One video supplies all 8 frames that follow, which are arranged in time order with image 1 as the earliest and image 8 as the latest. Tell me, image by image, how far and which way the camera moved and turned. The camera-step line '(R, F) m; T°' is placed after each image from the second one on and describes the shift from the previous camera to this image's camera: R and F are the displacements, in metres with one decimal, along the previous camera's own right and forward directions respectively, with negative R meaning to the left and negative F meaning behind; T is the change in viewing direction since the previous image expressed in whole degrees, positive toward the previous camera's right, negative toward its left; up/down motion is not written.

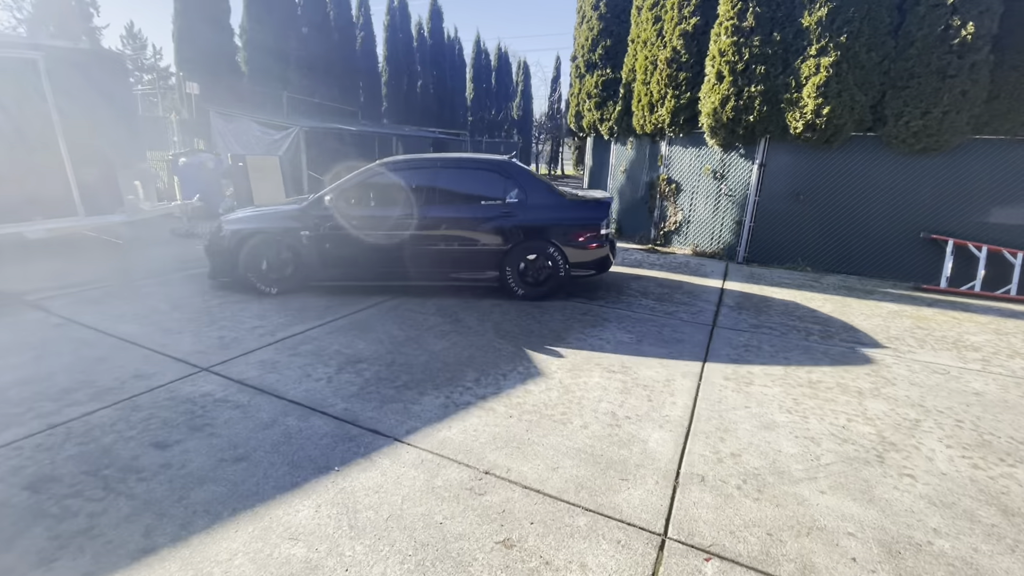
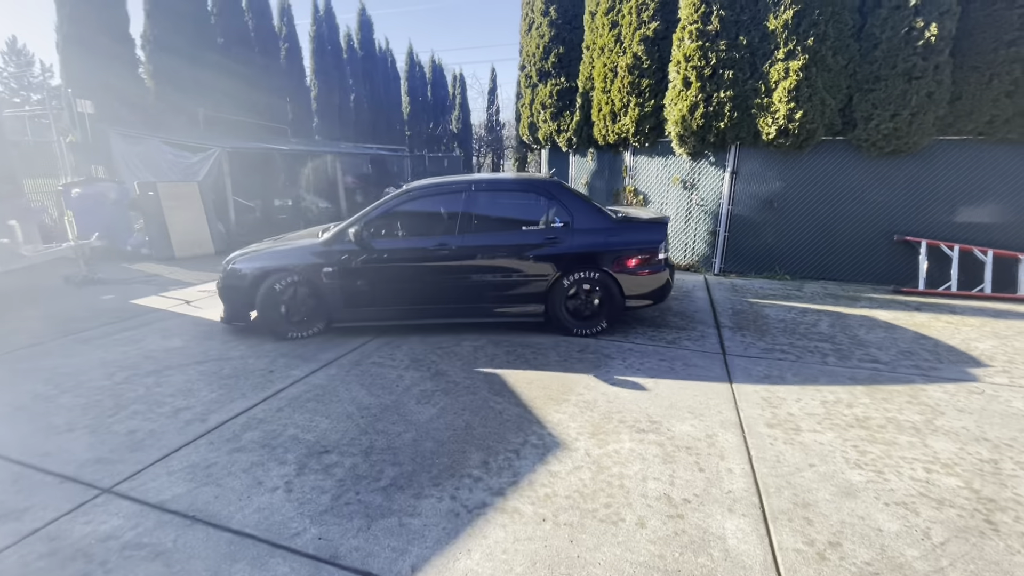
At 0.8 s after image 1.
(-0.4, +0.7) m; +7°
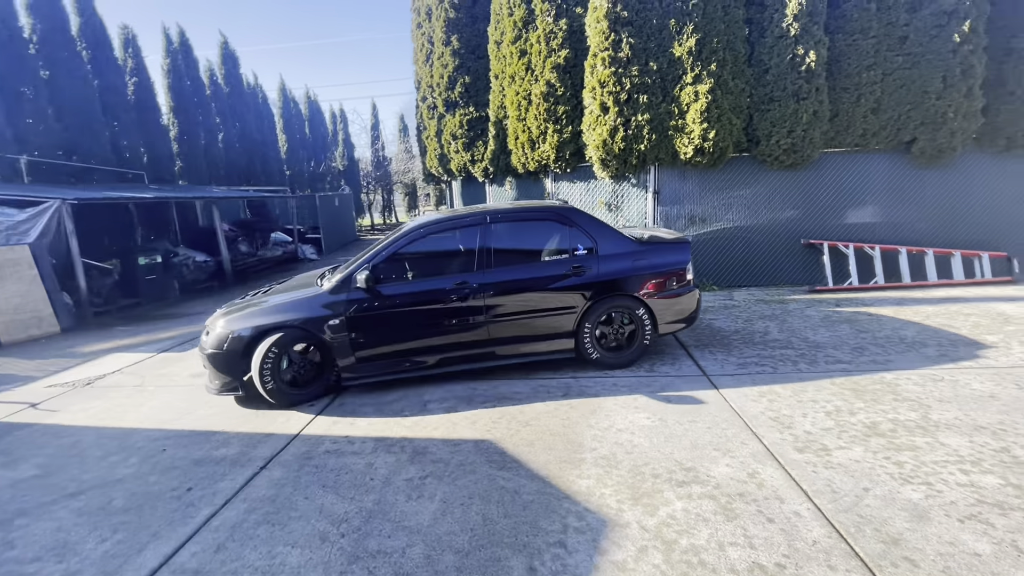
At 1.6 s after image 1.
(-0.6, +0.6) m; +13°
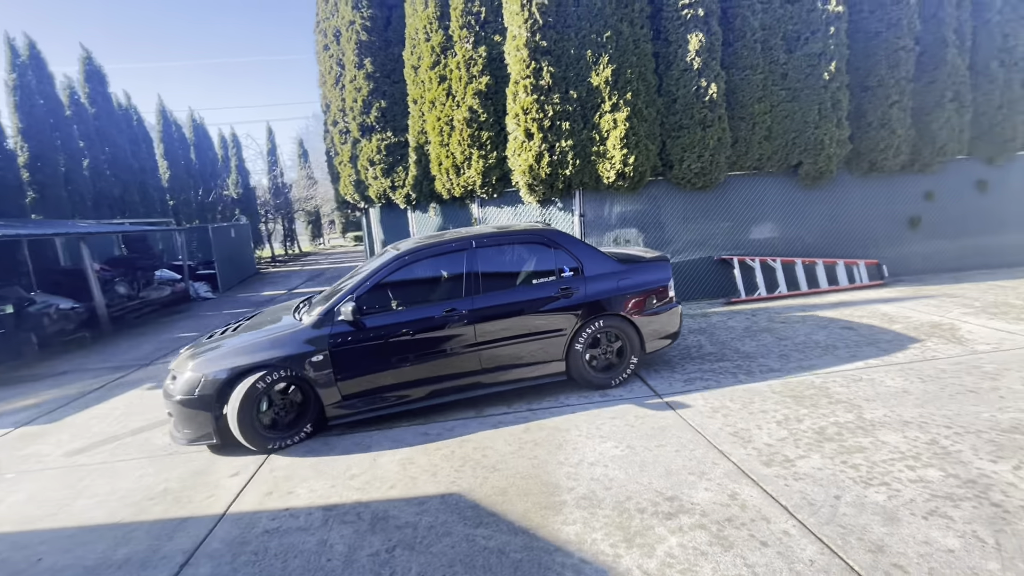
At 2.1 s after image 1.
(-0.3, +0.2) m; +11°
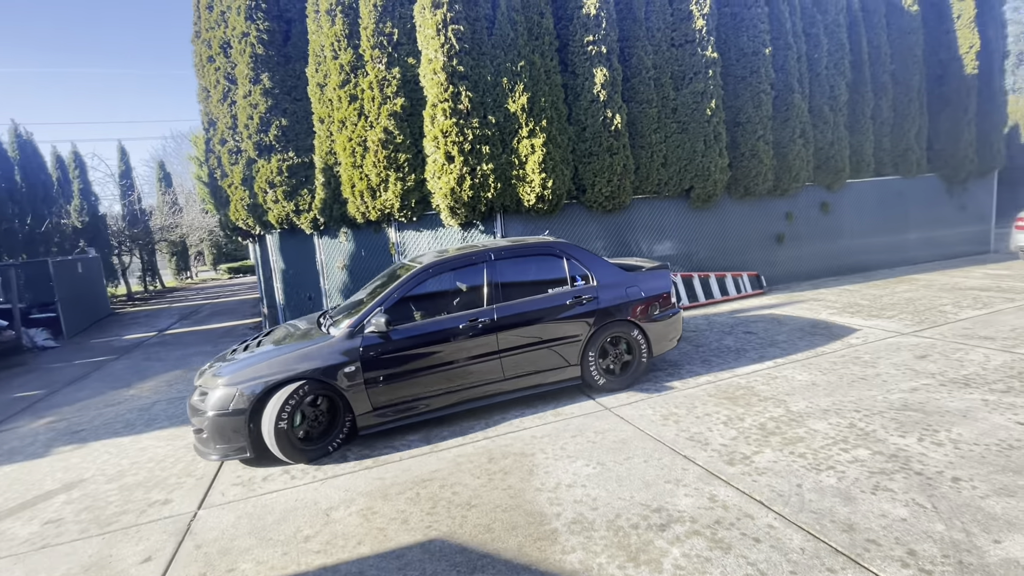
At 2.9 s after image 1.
(-0.5, +0.2) m; +13°
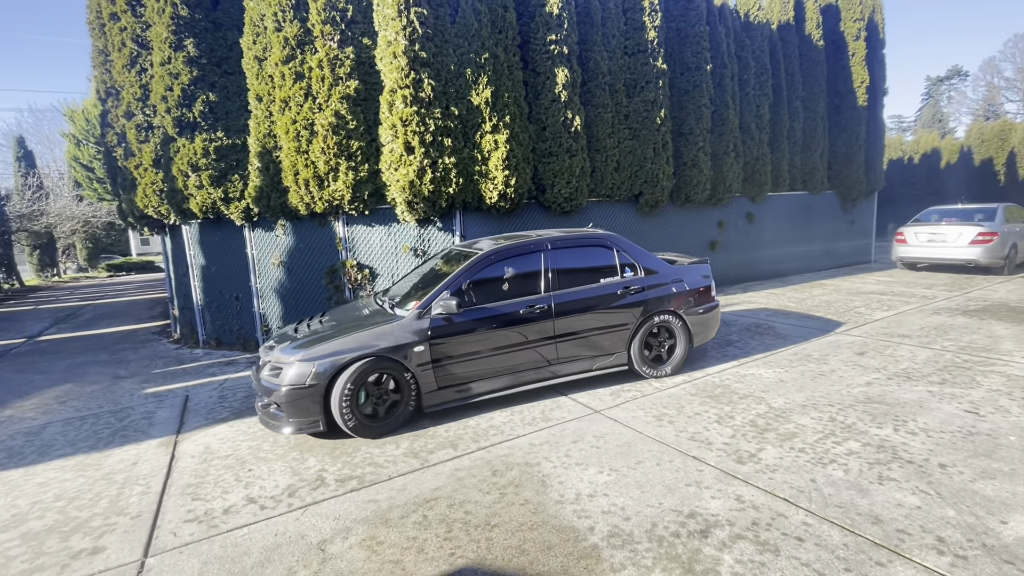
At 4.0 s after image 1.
(-0.7, +0.3) m; +10°
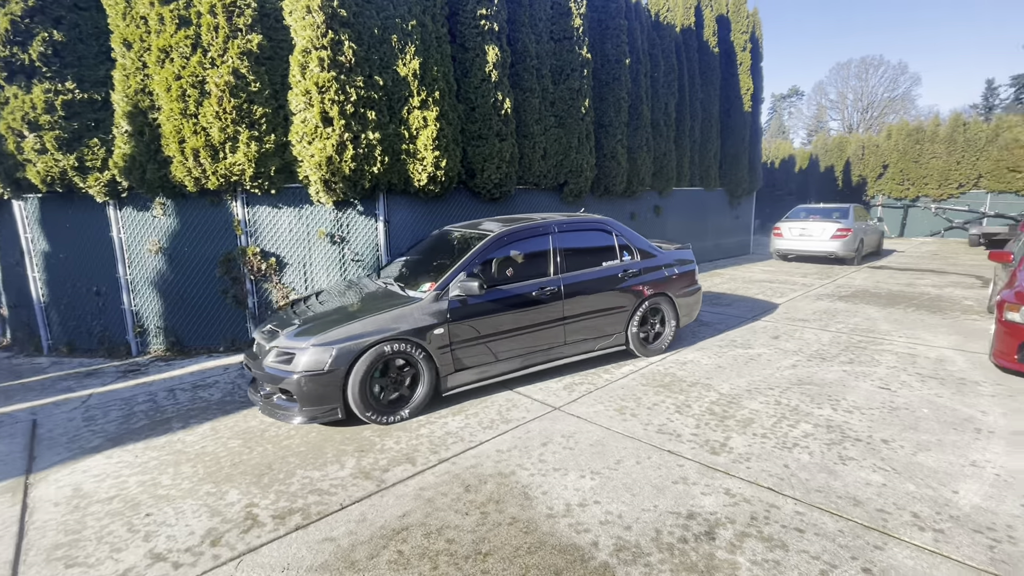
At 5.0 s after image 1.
(-0.5, +0.4) m; +13°
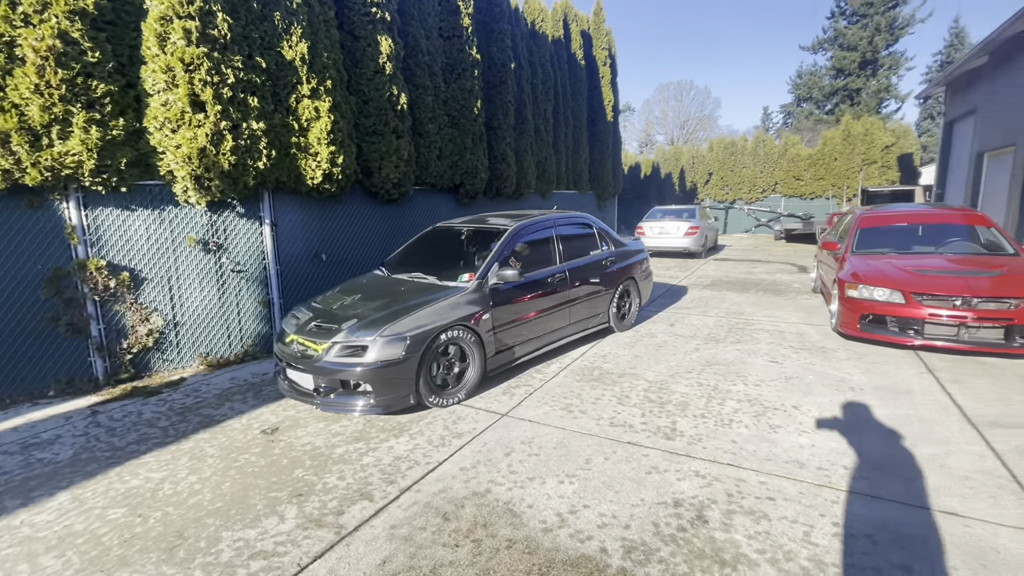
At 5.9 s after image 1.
(-0.6, +0.3) m; +16°
